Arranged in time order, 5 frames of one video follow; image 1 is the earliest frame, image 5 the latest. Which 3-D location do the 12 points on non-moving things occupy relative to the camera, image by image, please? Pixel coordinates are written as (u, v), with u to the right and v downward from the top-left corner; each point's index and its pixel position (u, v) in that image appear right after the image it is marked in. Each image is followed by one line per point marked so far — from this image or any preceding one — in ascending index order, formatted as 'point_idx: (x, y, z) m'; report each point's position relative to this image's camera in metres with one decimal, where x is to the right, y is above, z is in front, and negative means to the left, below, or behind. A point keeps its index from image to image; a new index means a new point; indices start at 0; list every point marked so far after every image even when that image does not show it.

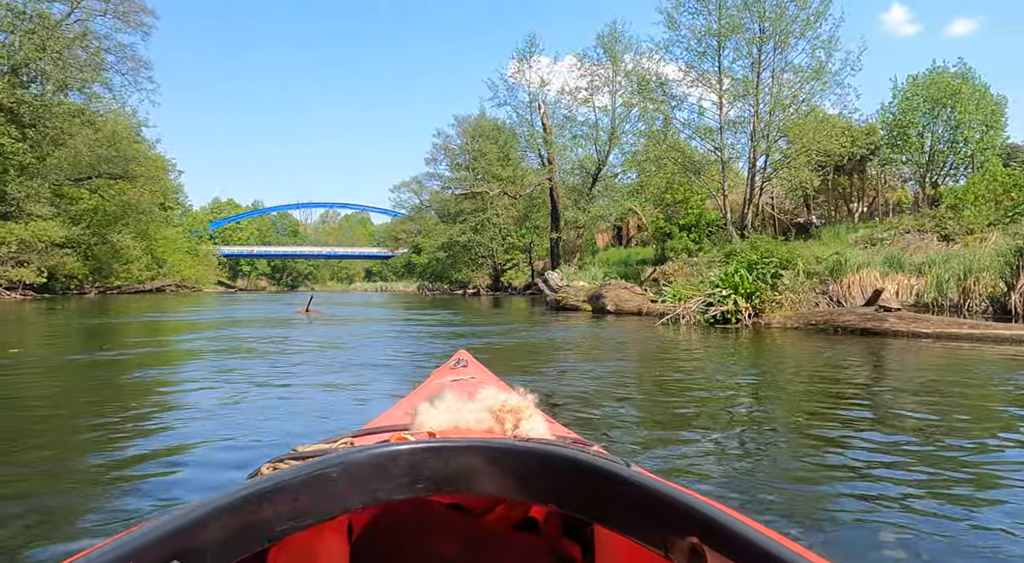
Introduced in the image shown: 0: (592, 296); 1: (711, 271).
0: (+2.2, -0.4, +19.2) m
1: (+5.4, +0.3, +18.9) m
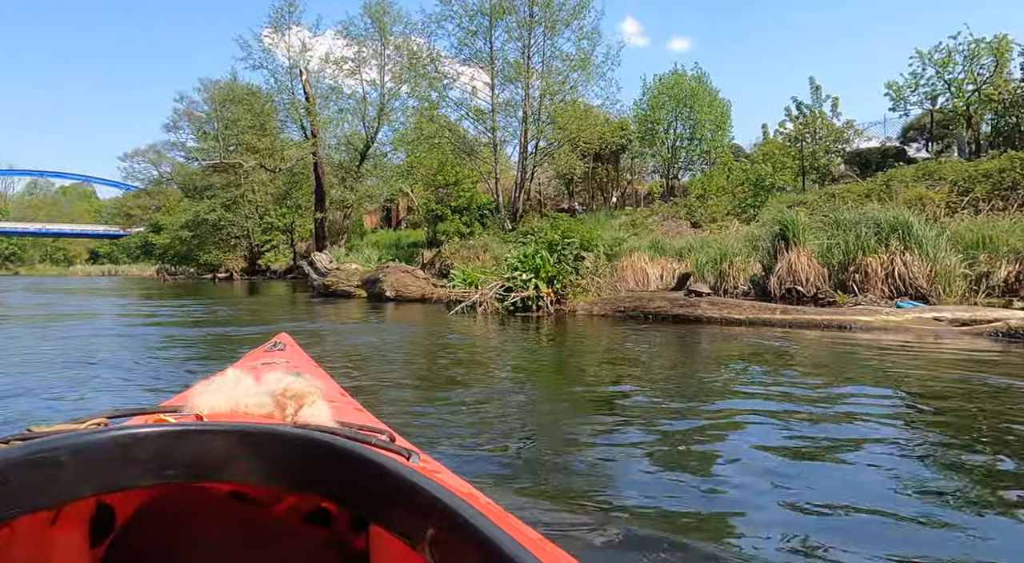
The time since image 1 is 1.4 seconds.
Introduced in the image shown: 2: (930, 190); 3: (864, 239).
0: (-3.7, 0.0, +17.5) m
1: (-0.7, +0.7, +18.3) m
2: (+9.6, +2.1, +15.9) m
3: (+6.0, +0.7, +11.7) m
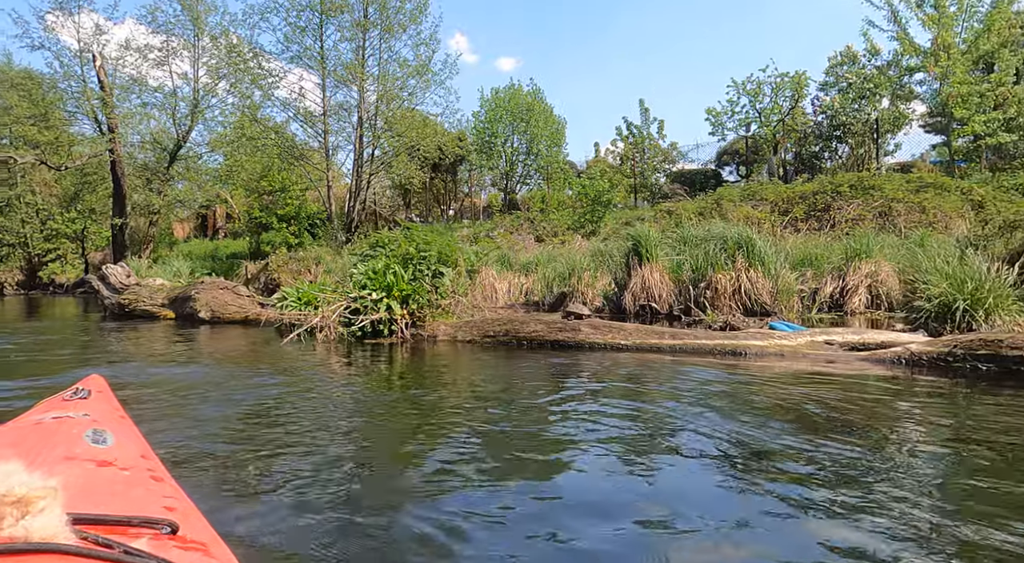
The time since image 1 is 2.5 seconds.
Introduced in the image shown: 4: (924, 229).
0: (-7.4, -0.4, +15.0) m
1: (-4.6, +0.3, +16.6) m
2: (+5.9, +1.8, +16.8) m
3: (+3.4, +0.5, +11.8) m
4: (+8.4, +1.1, +14.0) m
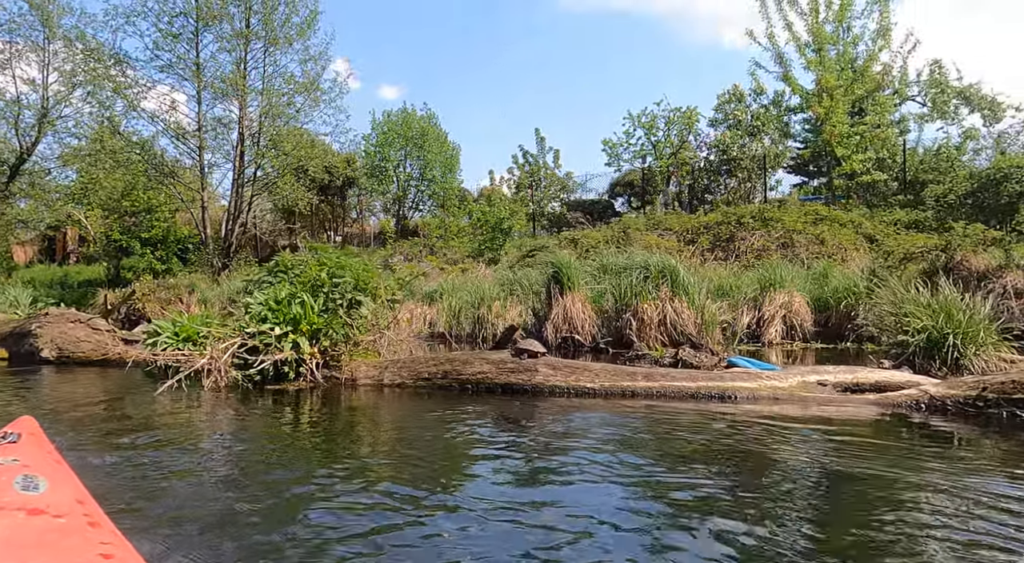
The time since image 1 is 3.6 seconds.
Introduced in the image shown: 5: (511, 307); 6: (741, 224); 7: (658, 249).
0: (-9.2, -0.9, +12.6) m
1: (-6.7, -0.3, +14.6) m
2: (+3.7, +1.1, +16.6) m
3: (+2.0, 0.0, +11.3) m
4: (+6.6, +0.5, +14.3) m
5: (0.0, -0.5, +13.5) m
6: (+5.5, +1.4, +16.6) m
7: (+3.0, +0.7, +14.1) m
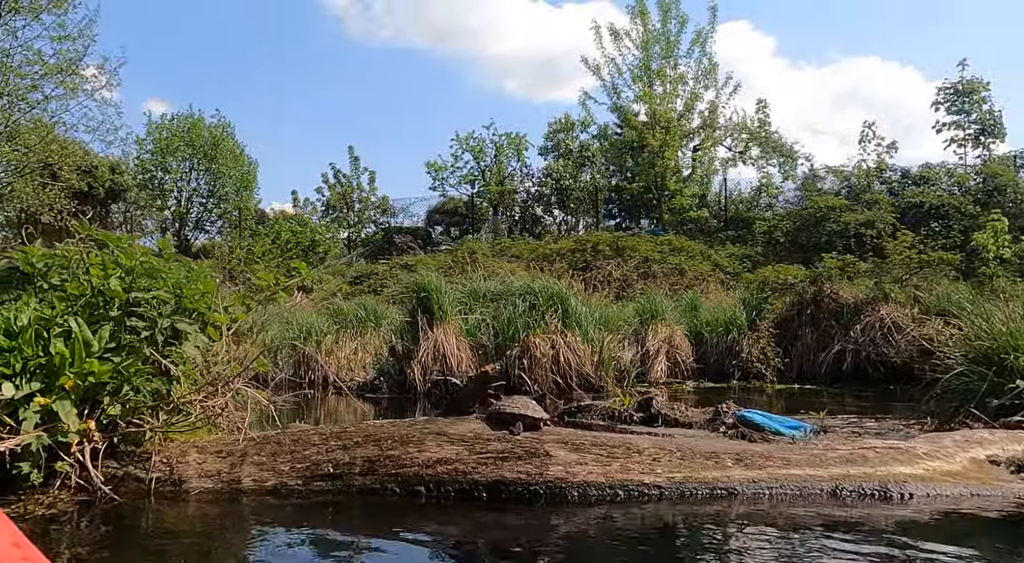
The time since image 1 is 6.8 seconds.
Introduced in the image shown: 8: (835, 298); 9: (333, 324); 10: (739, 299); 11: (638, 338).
0: (-11.0, -1.2, +7.1) m
1: (-9.2, -0.7, +9.7) m
2: (+0.1, +0.4, +14.9) m
3: (+0.1, -0.4, +9.2) m
4: (+3.5, -0.2, +13.5) m
5: (-2.5, -1.0, +10.8) m
6: (+1.9, +0.7, +15.4) m
7: (+0.2, +0.1, +12.3) m
8: (+5.5, -0.3, +11.6) m
9: (-2.7, -0.7, +11.0) m
10: (+4.1, -0.3, +12.7) m
11: (+2.1, -0.9, +11.2) m
